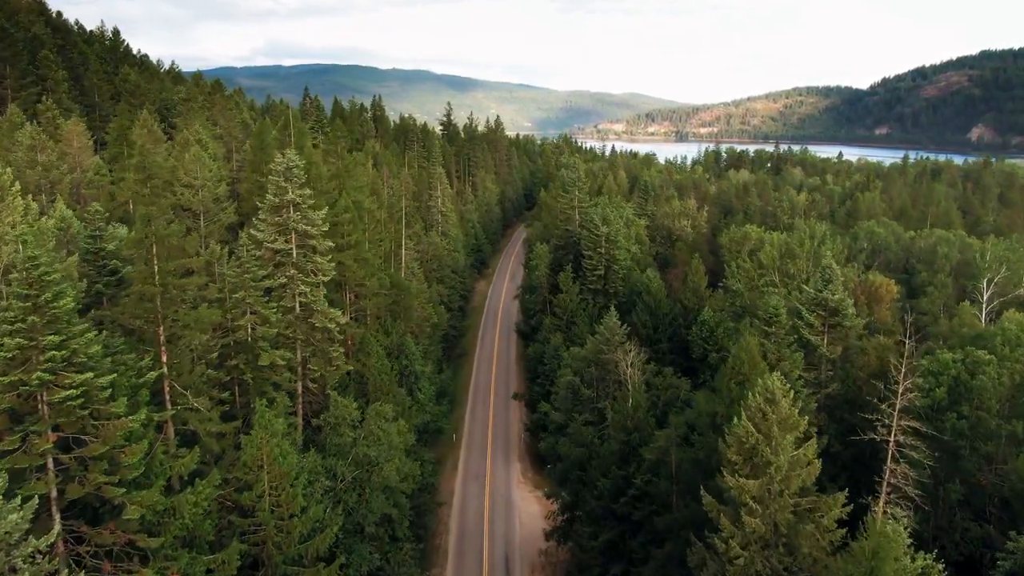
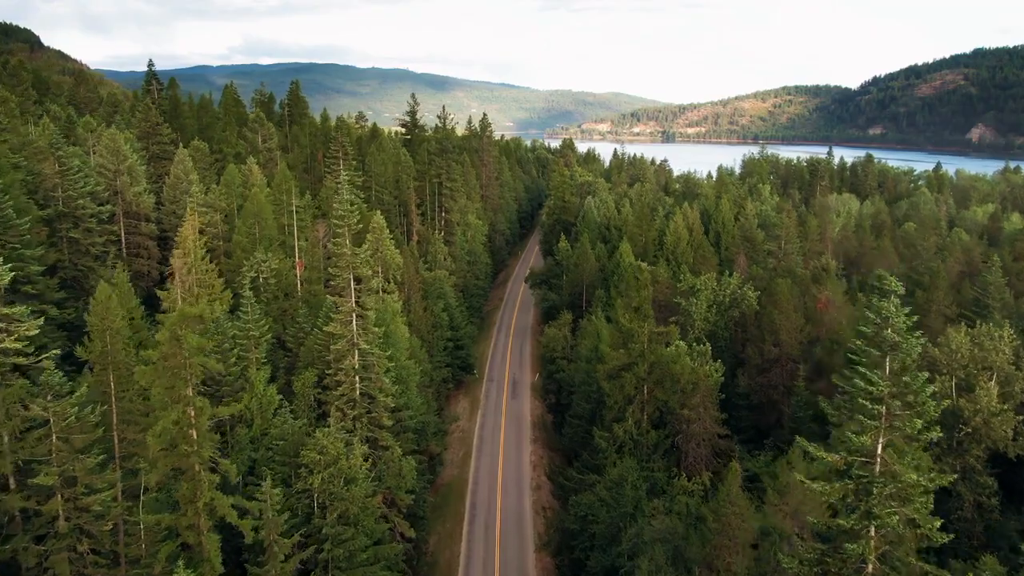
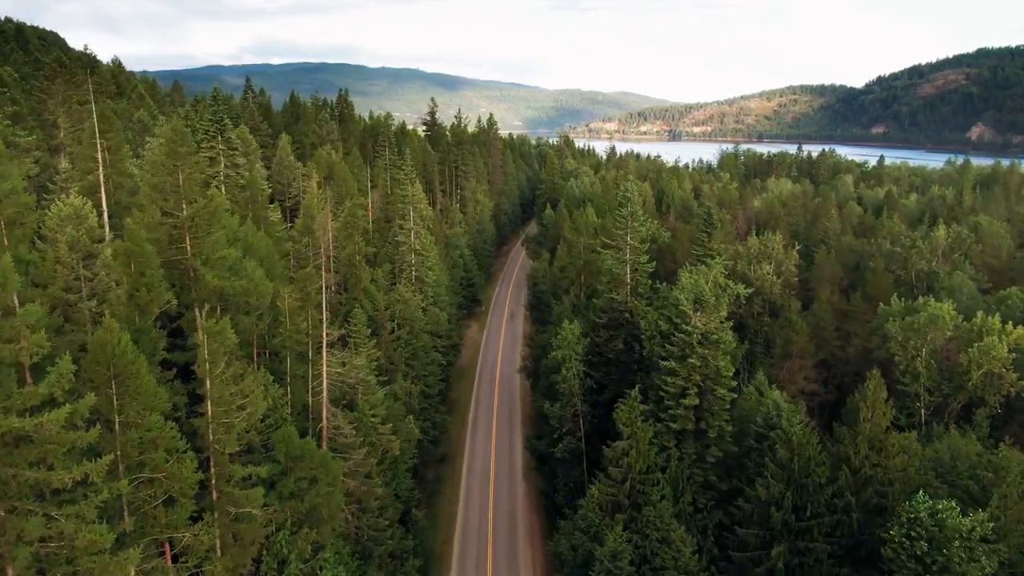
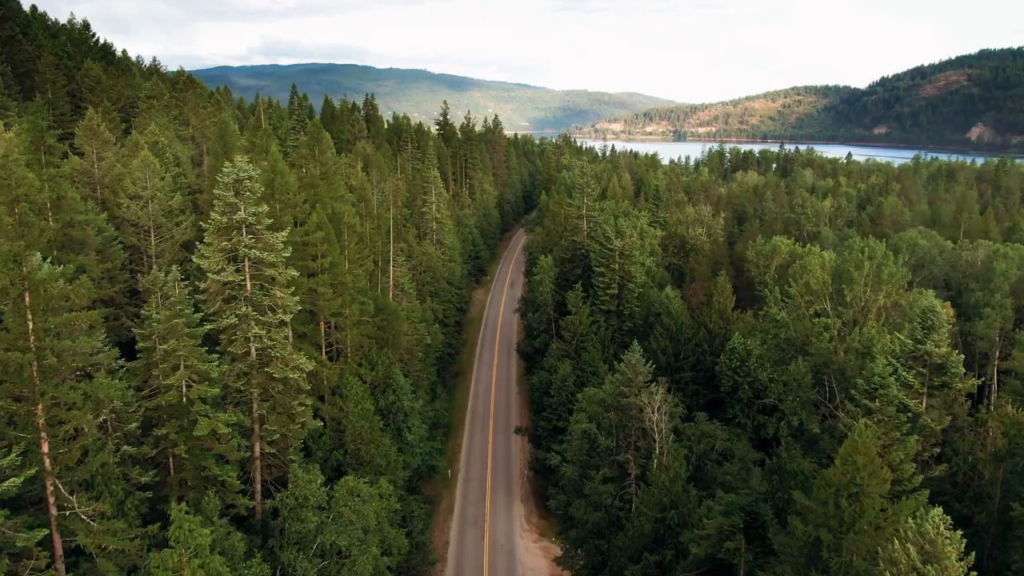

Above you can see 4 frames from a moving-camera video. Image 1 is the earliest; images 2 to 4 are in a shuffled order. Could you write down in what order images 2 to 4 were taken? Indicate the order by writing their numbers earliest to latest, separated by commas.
4, 3, 2
